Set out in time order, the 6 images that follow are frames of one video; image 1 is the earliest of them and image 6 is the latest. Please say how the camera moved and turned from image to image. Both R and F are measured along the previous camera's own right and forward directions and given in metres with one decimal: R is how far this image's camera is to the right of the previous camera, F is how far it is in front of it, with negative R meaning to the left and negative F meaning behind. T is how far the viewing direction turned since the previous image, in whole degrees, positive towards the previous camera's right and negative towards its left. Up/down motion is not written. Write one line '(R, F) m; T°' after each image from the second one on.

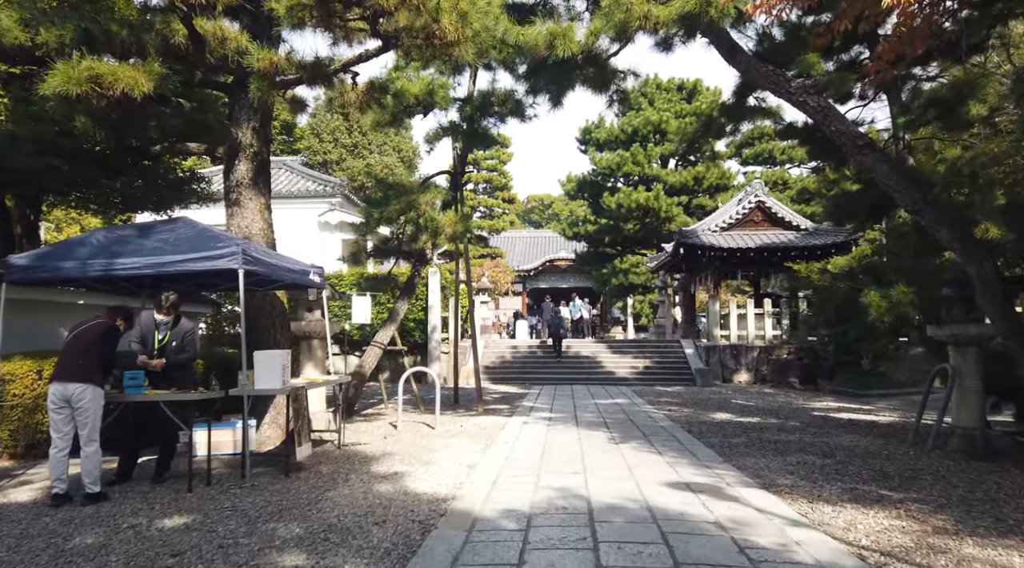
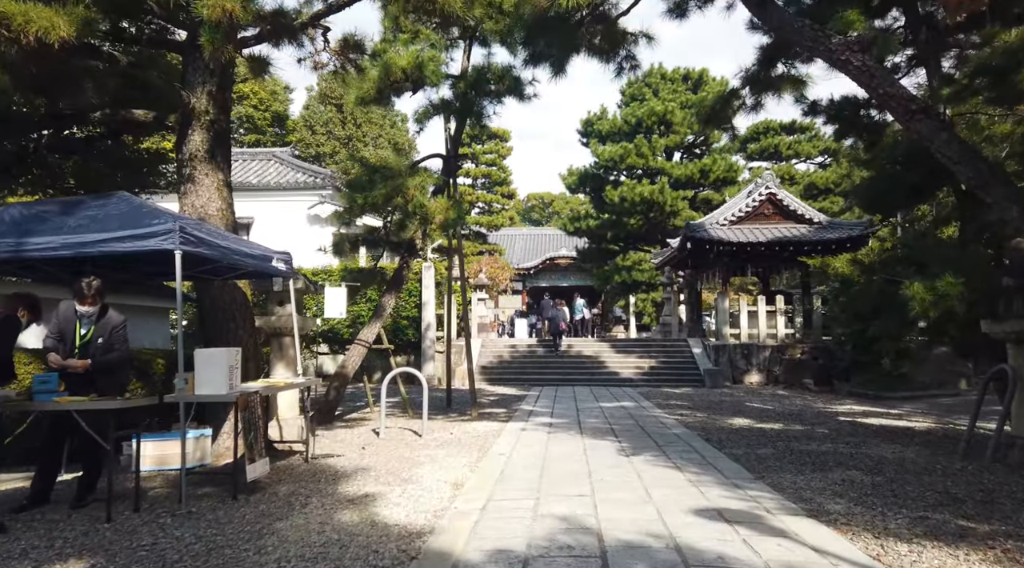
(0.0, +0.8) m; 0°
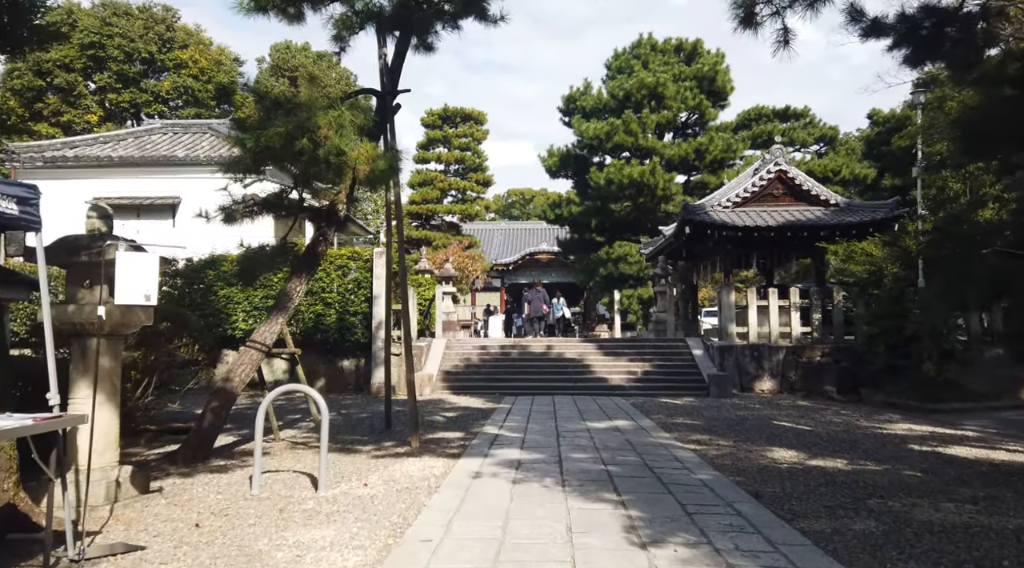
(+0.2, +2.4) m; +2°
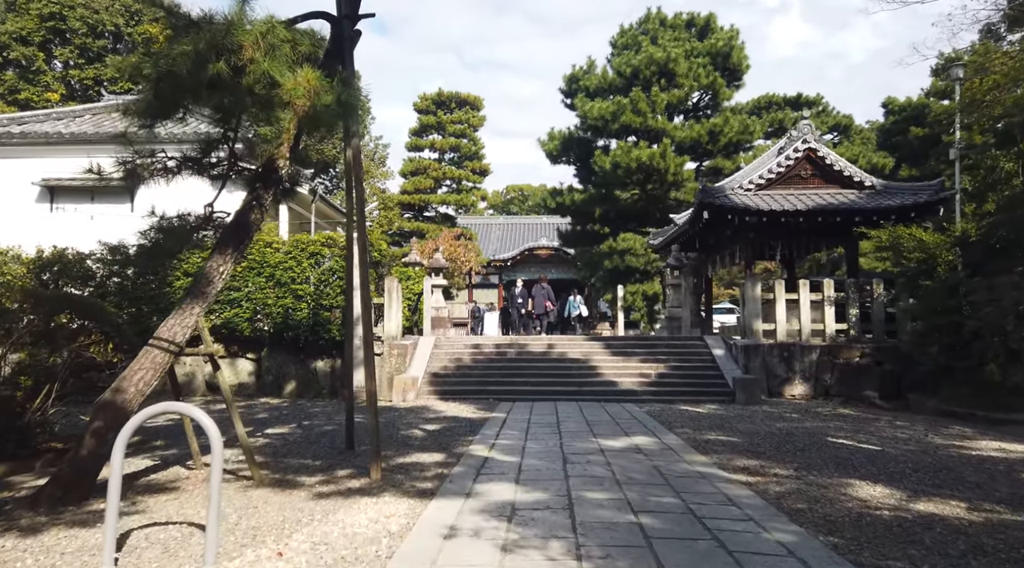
(0.0, +1.6) m; 0°
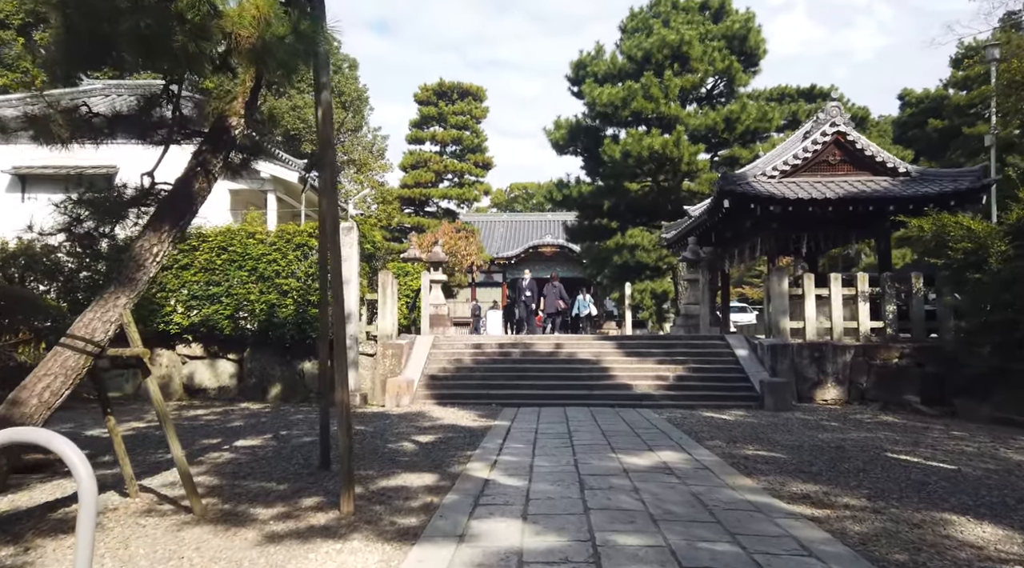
(0.0, +1.0) m; 0°
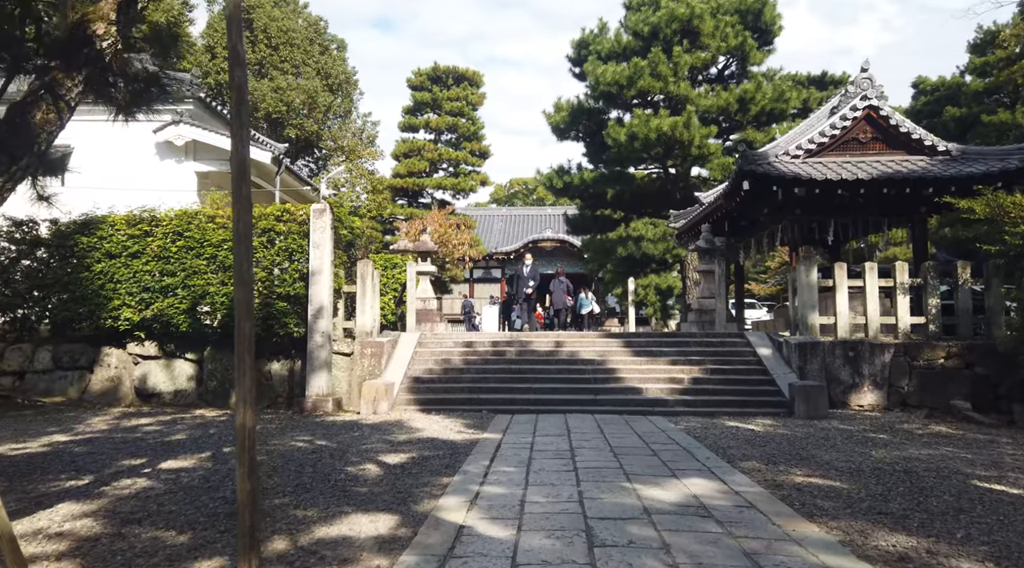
(+0.1, +1.2) m; 0°
